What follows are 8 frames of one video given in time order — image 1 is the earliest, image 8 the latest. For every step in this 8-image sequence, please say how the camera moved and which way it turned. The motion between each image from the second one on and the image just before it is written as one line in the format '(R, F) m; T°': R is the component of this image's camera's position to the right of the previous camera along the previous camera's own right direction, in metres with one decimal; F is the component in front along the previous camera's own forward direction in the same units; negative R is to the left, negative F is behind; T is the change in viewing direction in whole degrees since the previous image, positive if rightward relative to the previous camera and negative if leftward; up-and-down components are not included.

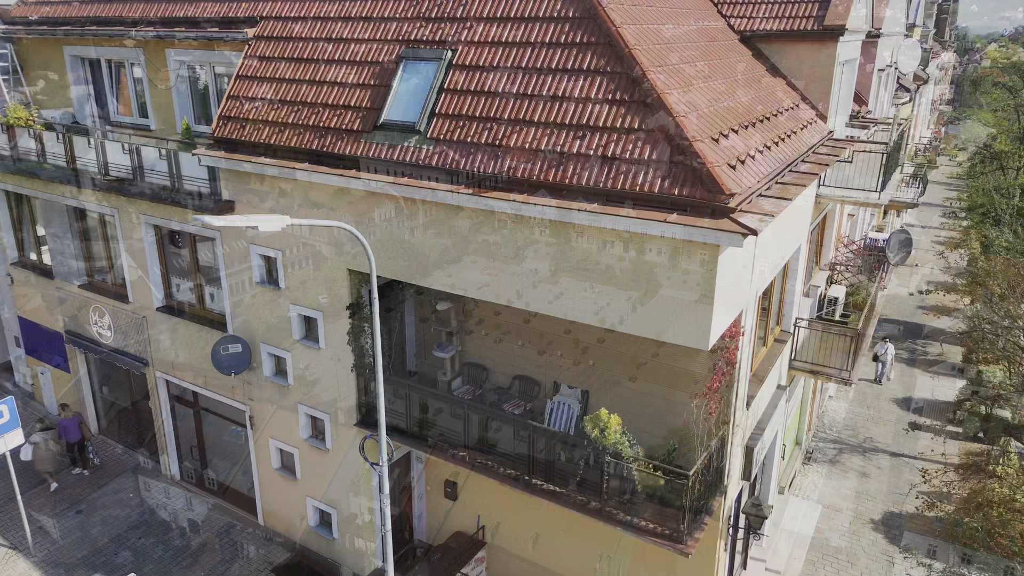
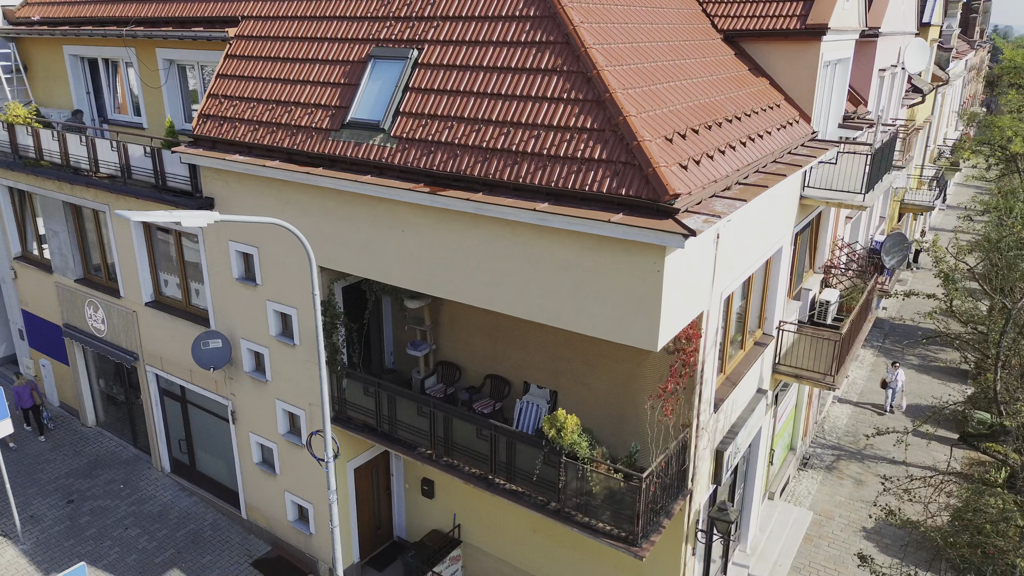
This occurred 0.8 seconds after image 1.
(+0.8, 0.0) m; -2°
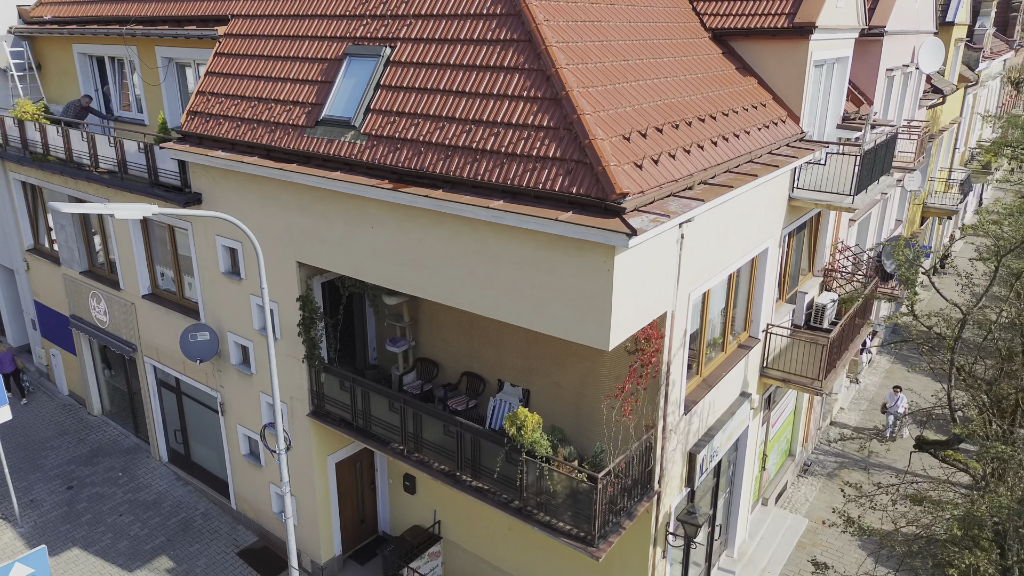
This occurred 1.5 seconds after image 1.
(+0.8, 0.0) m; -3°
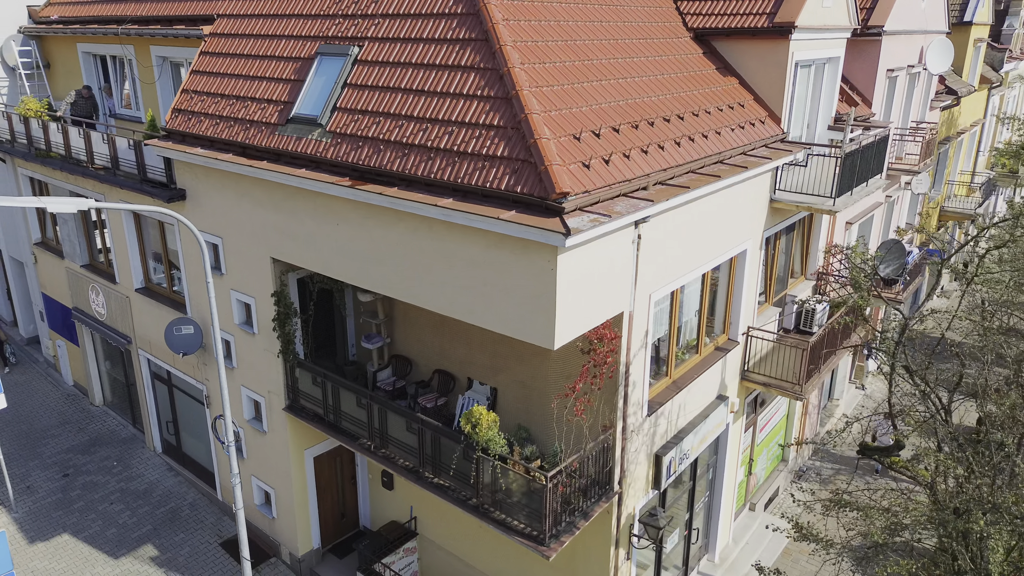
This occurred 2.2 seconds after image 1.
(+0.9, 0.0) m; -2°
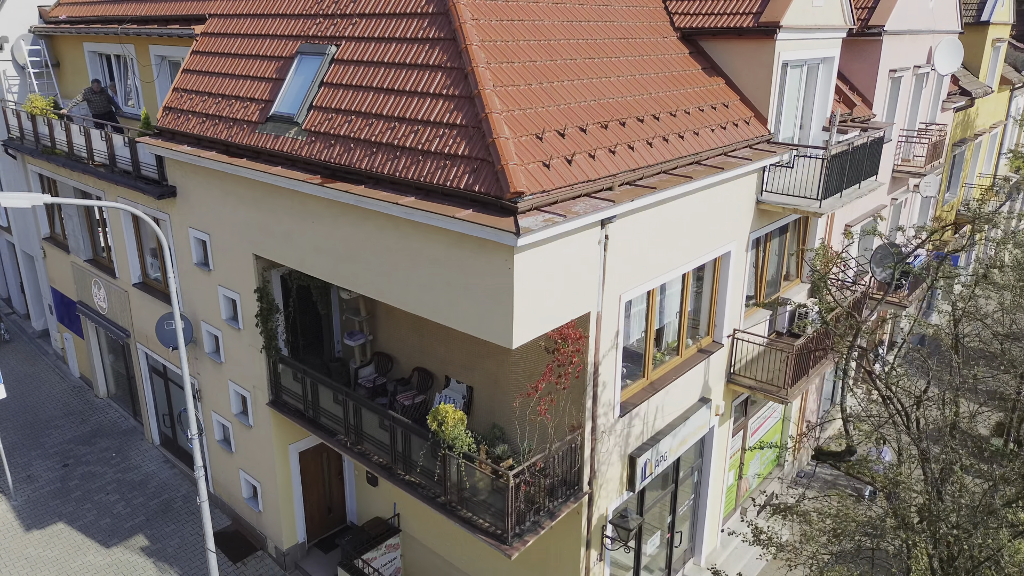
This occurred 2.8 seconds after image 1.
(+0.7, 0.0) m; -2°
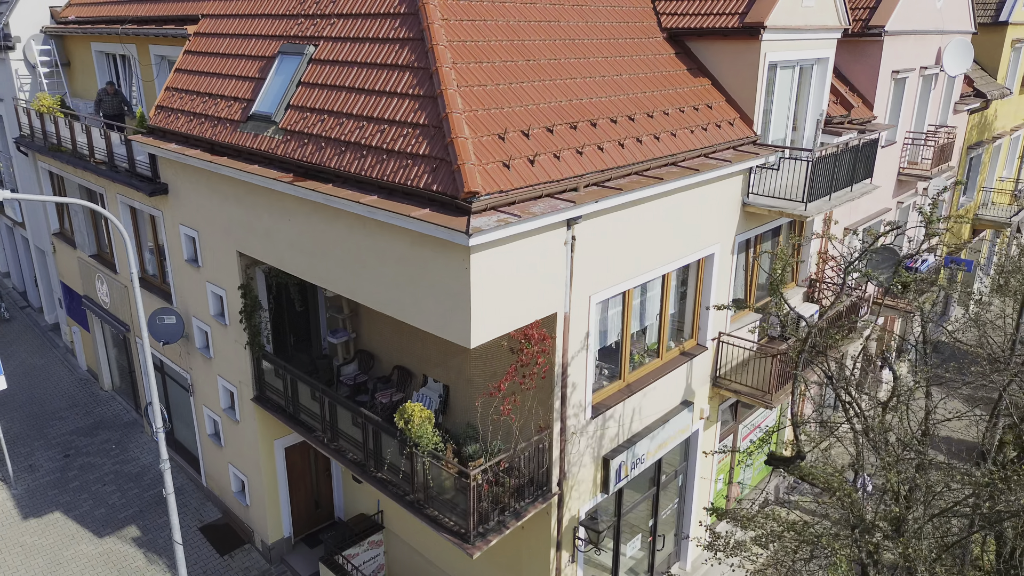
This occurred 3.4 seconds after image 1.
(+0.7, 0.0) m; -2°
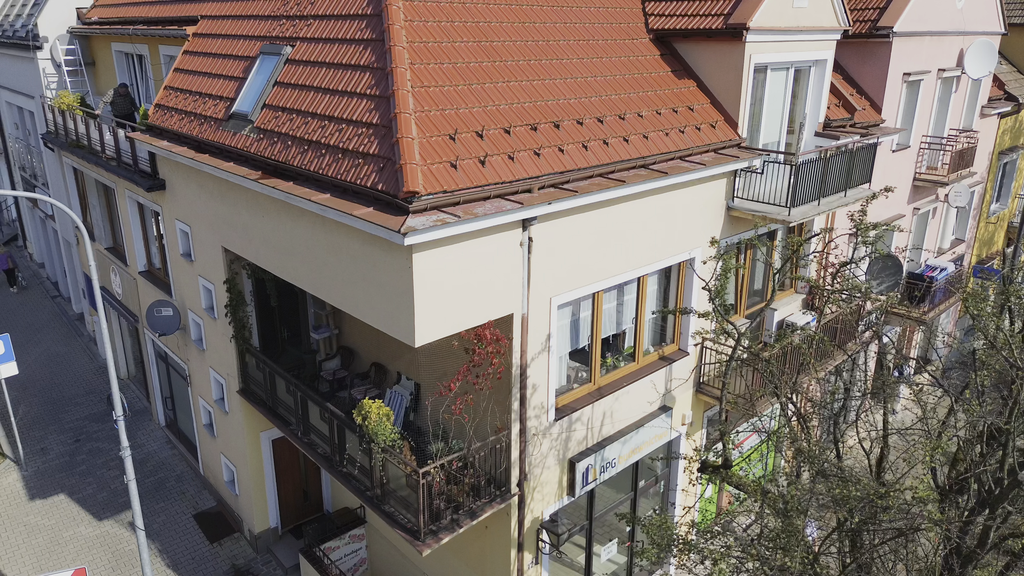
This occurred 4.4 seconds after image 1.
(+1.0, 0.0) m; -3°
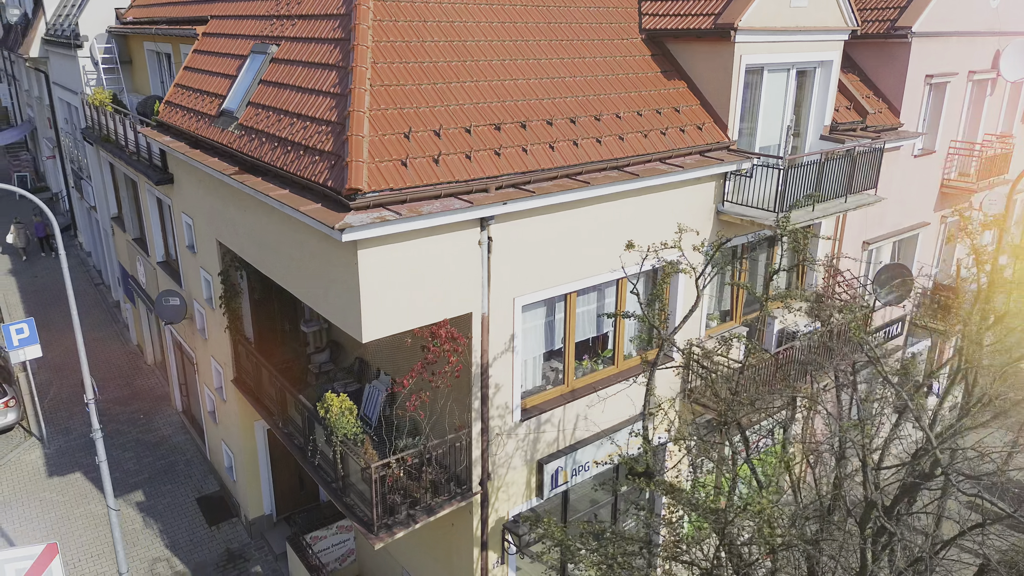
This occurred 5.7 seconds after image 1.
(+1.1, 0.0) m; -4°
